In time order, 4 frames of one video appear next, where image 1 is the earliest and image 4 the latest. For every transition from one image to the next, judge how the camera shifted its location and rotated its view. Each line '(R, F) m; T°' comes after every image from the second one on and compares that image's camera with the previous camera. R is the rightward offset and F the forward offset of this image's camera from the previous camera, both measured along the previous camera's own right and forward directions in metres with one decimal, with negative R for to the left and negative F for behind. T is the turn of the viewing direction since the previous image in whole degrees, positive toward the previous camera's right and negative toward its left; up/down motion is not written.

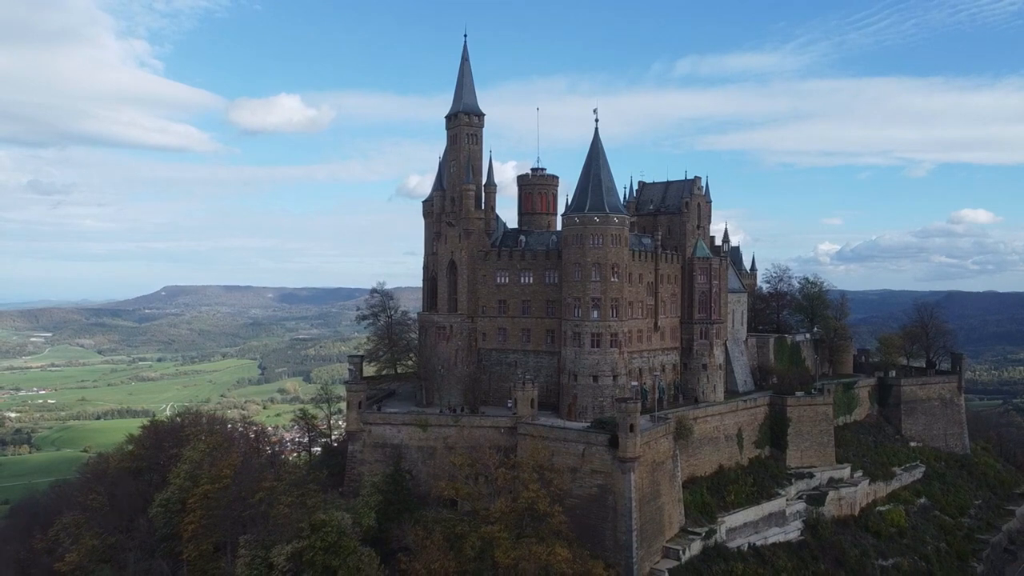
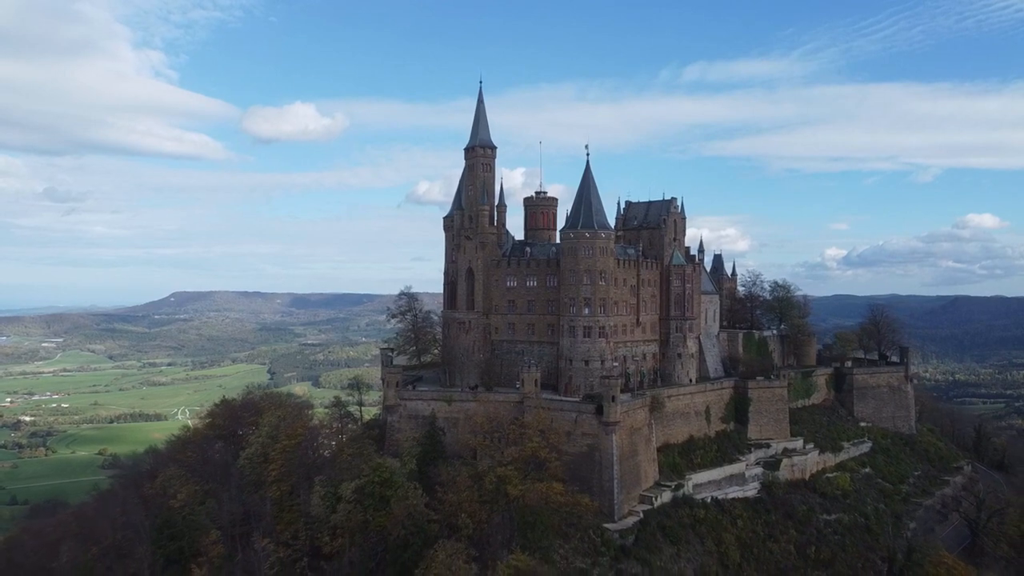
(0.0, -10.0) m; -1°
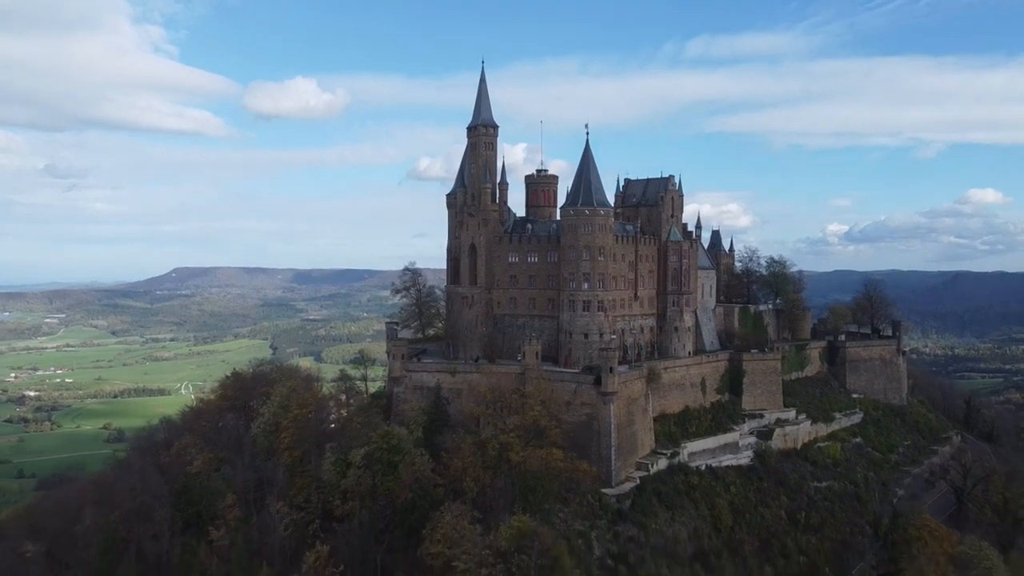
(0.0, -1.6) m; 0°
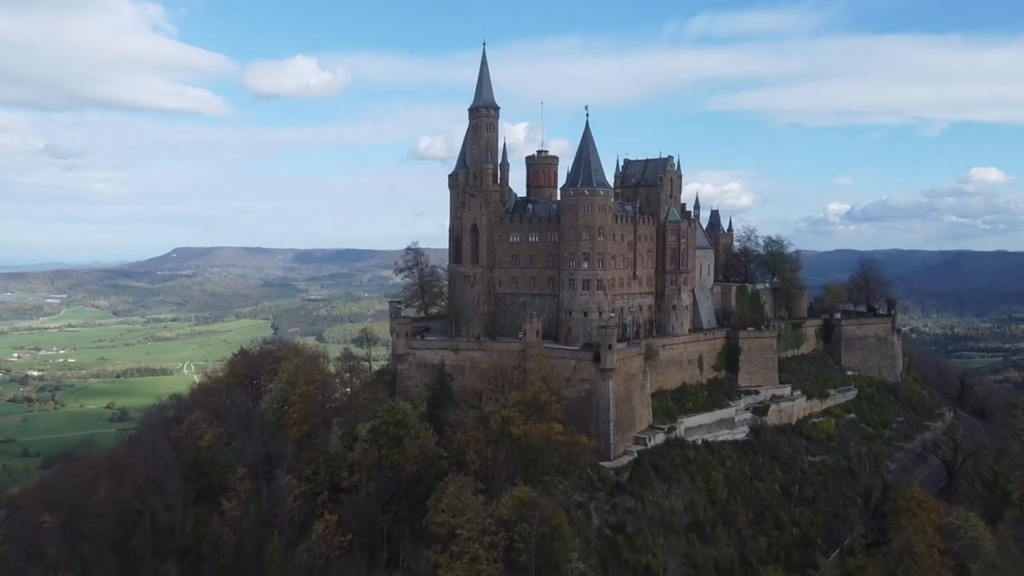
(0.0, -1.1) m; 0°
